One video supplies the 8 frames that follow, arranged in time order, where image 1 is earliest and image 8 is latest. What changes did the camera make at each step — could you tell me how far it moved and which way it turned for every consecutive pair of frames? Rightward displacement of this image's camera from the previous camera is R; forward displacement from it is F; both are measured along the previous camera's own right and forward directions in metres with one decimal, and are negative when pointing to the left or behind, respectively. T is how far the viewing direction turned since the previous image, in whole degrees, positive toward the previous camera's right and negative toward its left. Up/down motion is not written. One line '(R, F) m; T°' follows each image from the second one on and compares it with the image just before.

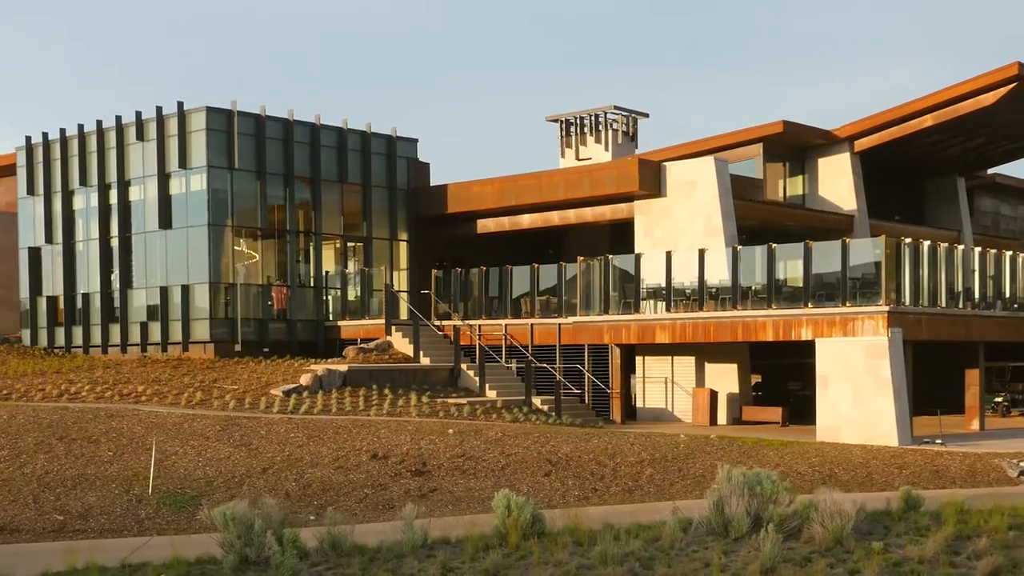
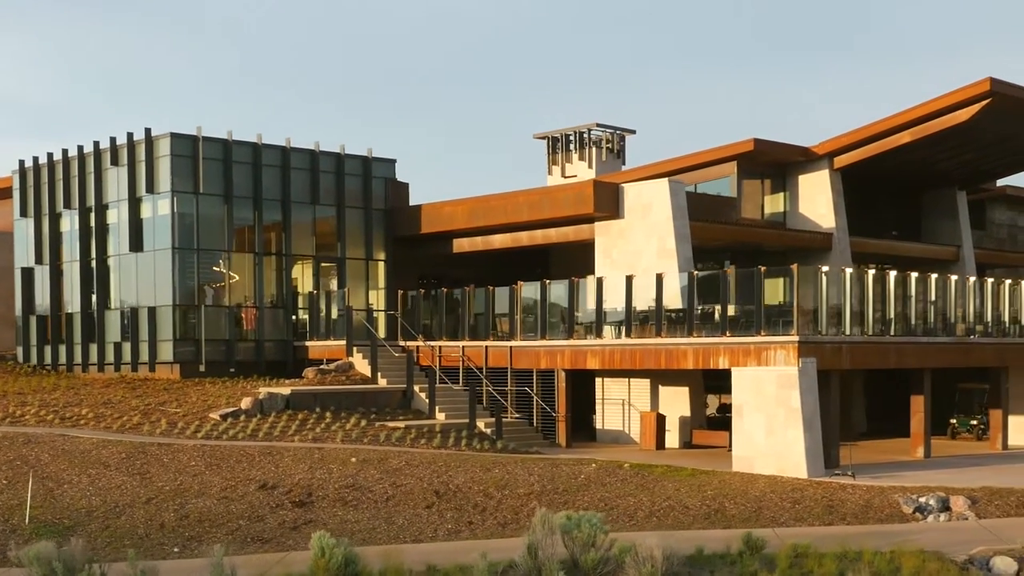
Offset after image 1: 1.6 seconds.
(+3.2, 0.0) m; -5°
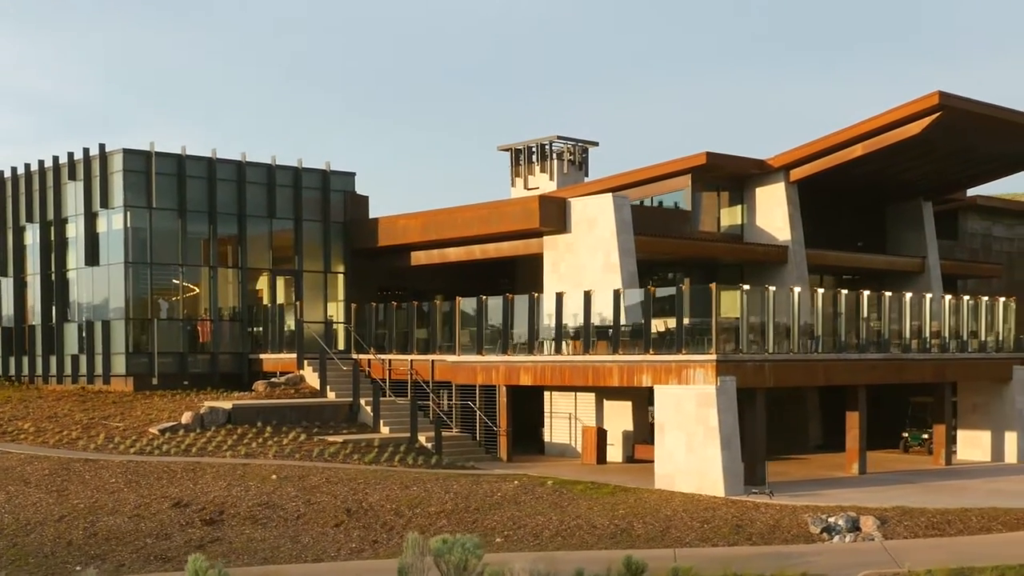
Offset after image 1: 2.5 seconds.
(+1.8, -0.1) m; -1°
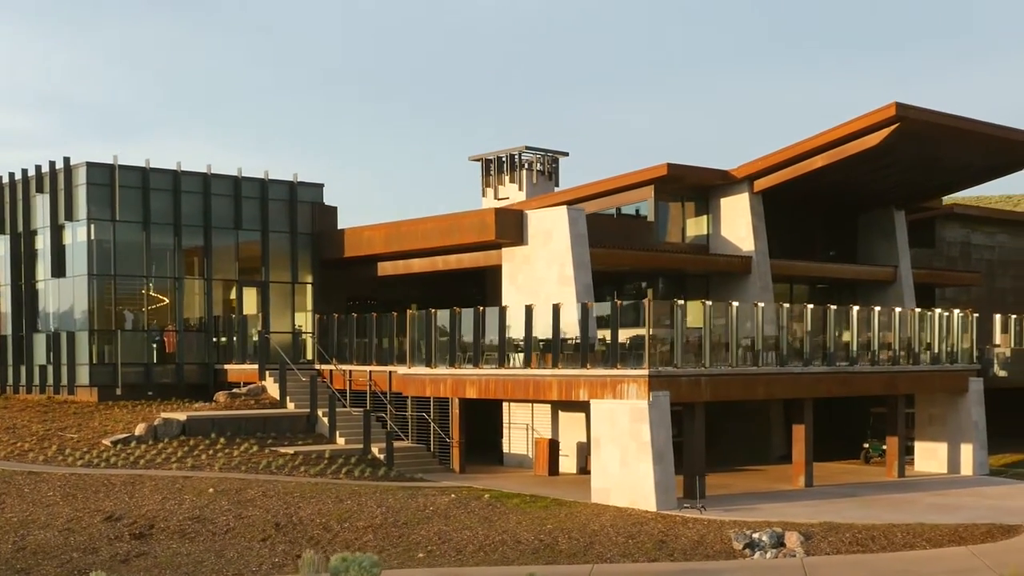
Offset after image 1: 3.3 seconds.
(+1.5, -0.2) m; -1°
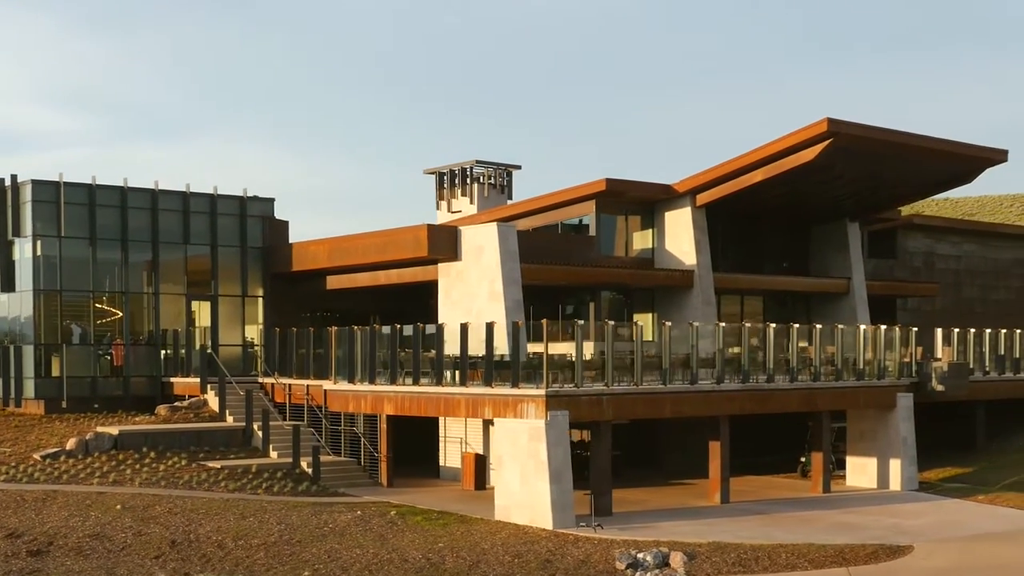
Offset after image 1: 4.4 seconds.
(+2.2, -0.3) m; -2°
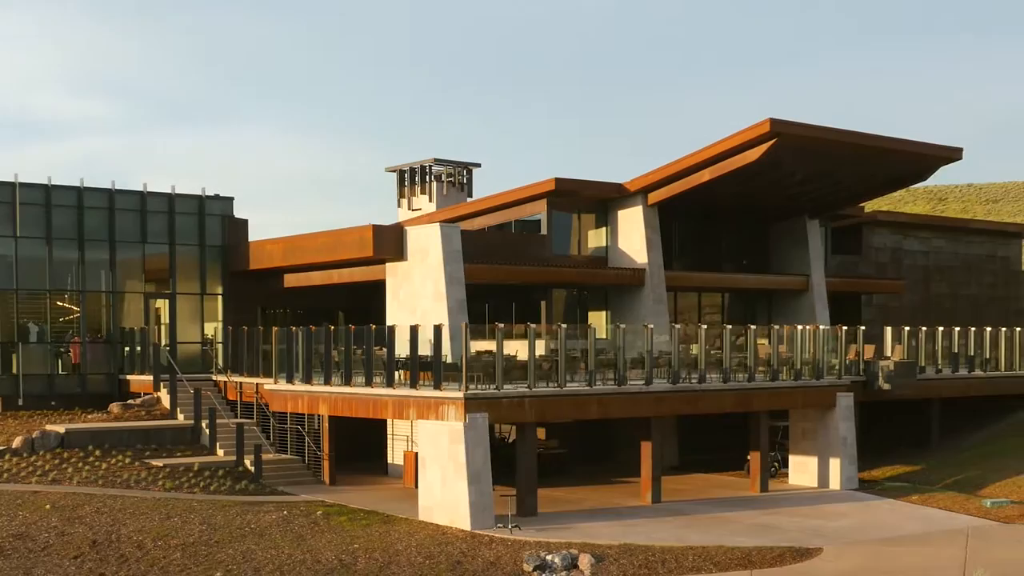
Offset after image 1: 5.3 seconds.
(+1.7, -0.2) m; -1°
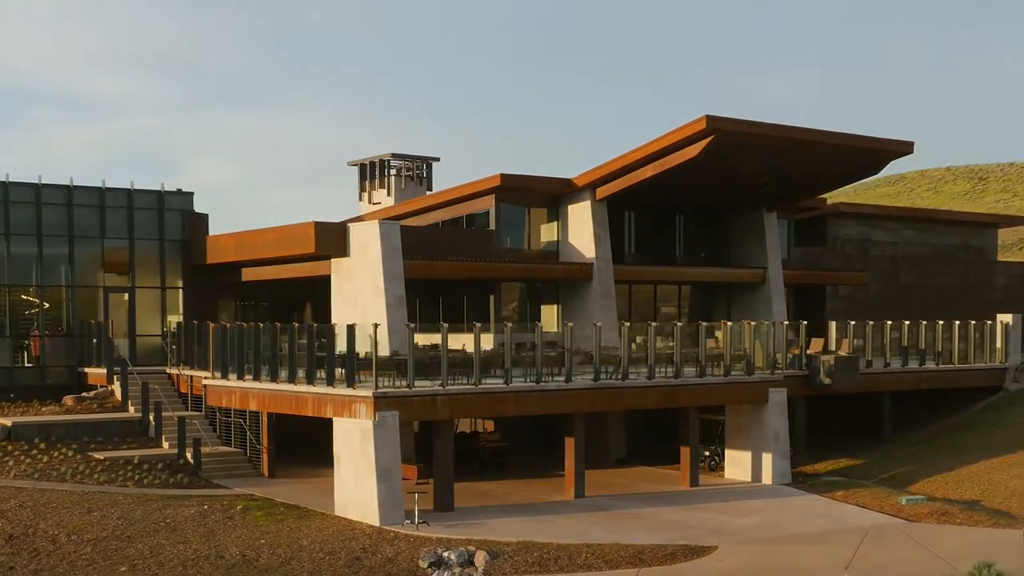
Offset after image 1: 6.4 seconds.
(+2.2, -0.4) m; -2°
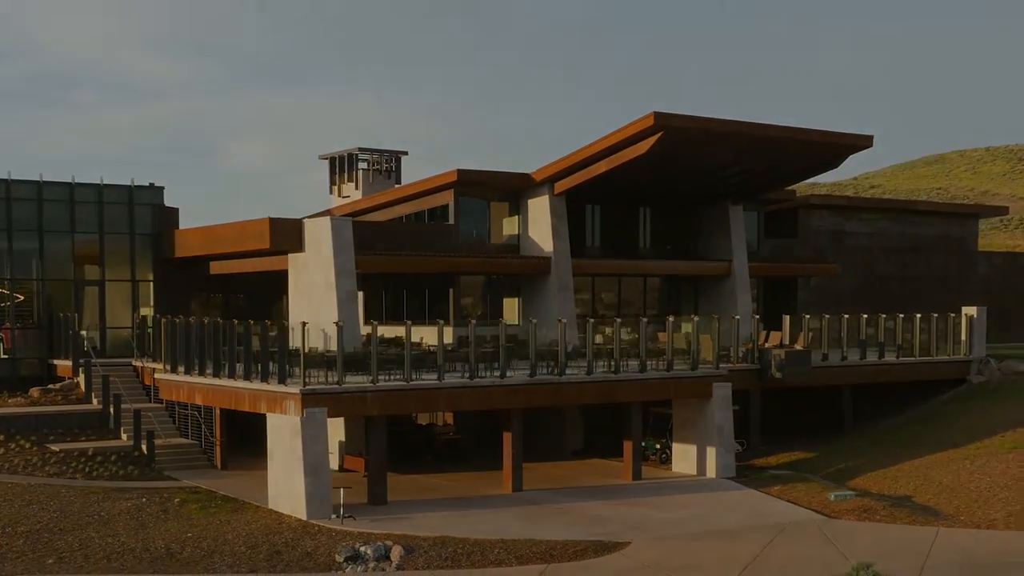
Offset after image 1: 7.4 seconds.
(+1.9, -0.4) m; -2°
